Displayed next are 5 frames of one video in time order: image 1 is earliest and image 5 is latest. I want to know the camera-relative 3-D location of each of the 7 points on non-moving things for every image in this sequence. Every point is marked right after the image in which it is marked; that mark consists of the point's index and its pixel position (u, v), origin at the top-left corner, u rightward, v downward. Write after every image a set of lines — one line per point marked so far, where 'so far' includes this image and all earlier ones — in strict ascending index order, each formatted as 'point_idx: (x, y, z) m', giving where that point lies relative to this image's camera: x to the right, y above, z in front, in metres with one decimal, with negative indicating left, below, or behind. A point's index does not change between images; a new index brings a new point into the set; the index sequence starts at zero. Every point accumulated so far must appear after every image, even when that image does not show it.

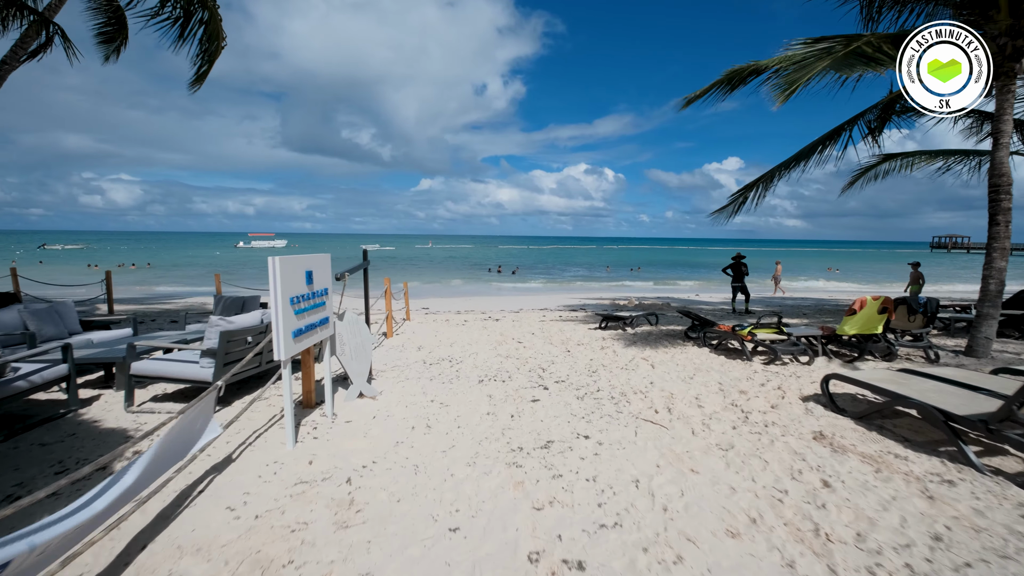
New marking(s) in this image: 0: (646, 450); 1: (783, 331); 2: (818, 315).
0: (+0.7, -0.9, +3.3) m
1: (+2.8, -0.4, +6.3) m
2: (+6.7, -0.6, +13.4) m
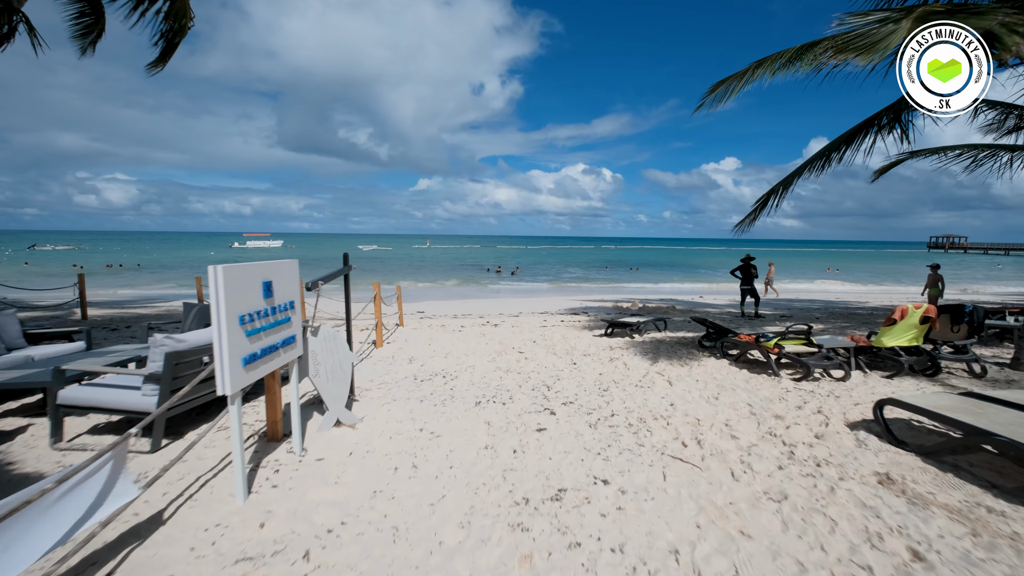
0: (+0.7, -0.9, +2.7) m
1: (+2.8, -0.5, +5.7) m
2: (+6.7, -0.6, +12.8) m
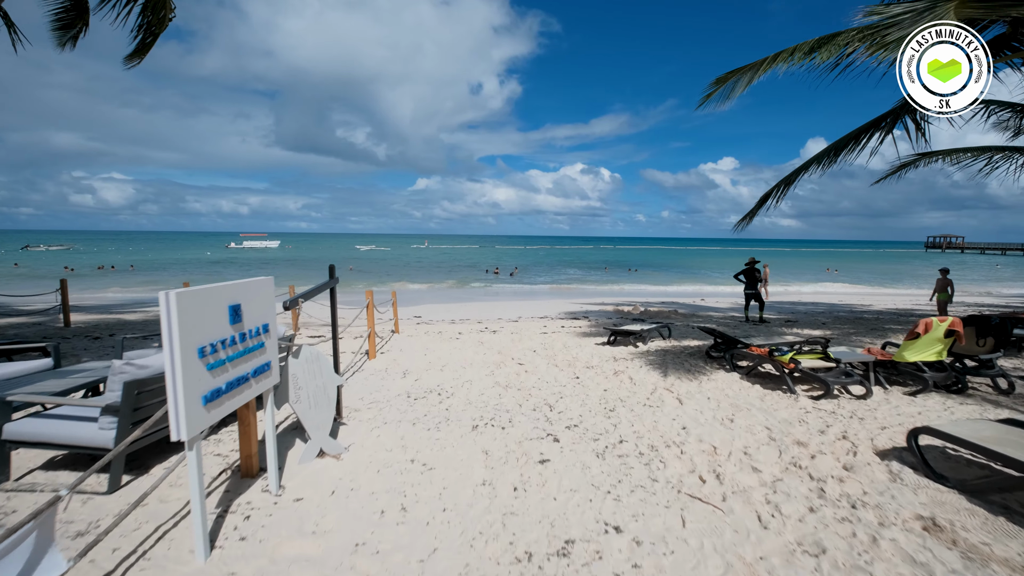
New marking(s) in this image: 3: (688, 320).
0: (+0.7, -1.0, +2.4) m
1: (+2.8, -0.6, +5.4) m
2: (+6.7, -0.7, +12.5) m
3: (+3.6, -0.7, +12.7) m
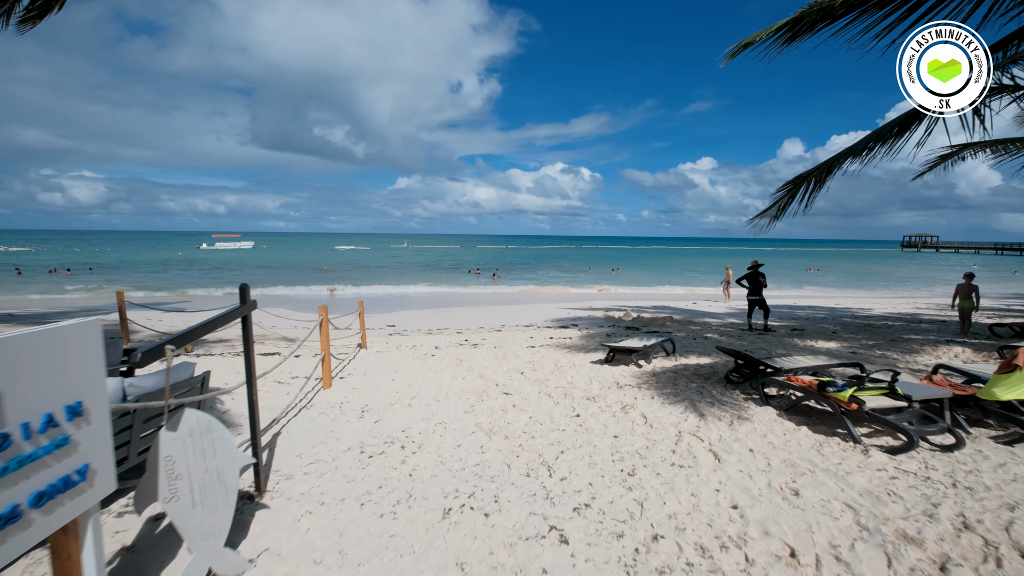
0: (+0.7, -1.2, +1.2) m
1: (+2.7, -0.7, +4.3) m
2: (+6.3, -0.8, +11.5) m
3: (+3.3, -0.8, +11.6) m
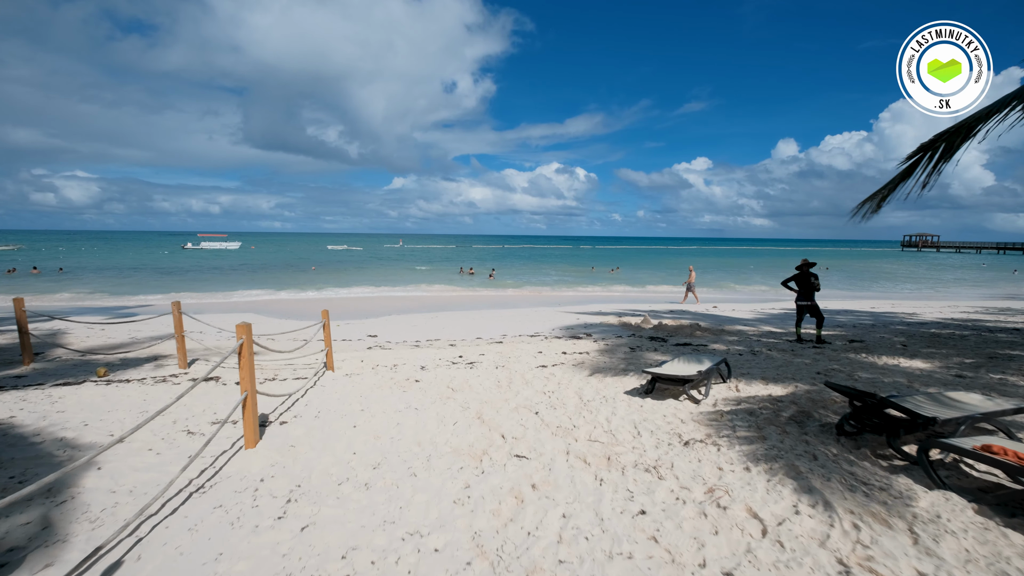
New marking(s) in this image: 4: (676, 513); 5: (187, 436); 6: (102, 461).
0: (+0.9, -1.2, -0.7) m
1: (+2.8, -0.8, +2.3) m
2: (+6.4, -0.9, +9.6) m
3: (+3.4, -0.9, +9.7) m
4: (+0.8, -1.1, +2.9) m
5: (-2.3, -1.1, +4.4) m
6: (-2.5, -1.1, +3.8) m
